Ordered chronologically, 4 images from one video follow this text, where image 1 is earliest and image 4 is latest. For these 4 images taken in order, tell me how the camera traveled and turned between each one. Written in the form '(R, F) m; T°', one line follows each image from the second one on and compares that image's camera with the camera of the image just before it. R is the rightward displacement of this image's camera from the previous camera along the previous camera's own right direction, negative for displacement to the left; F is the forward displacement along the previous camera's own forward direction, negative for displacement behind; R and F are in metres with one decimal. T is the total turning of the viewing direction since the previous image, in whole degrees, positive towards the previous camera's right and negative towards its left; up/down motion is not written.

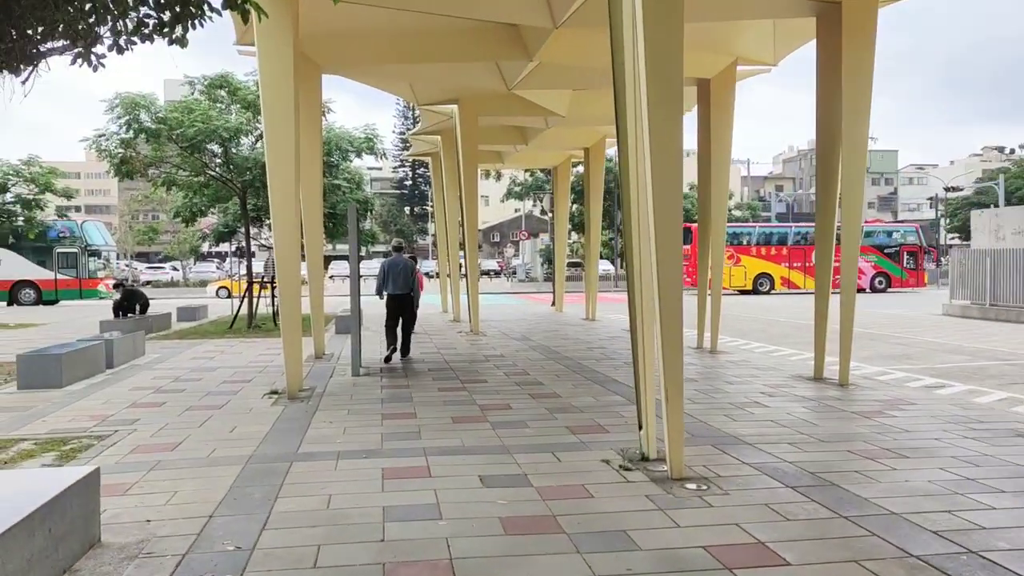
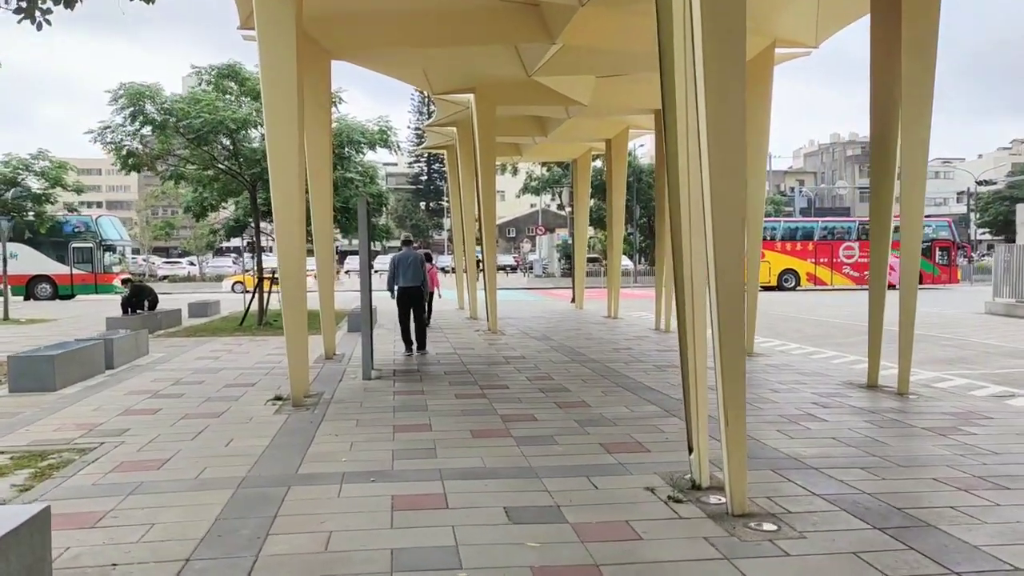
(-0.1, +0.7) m; -1°
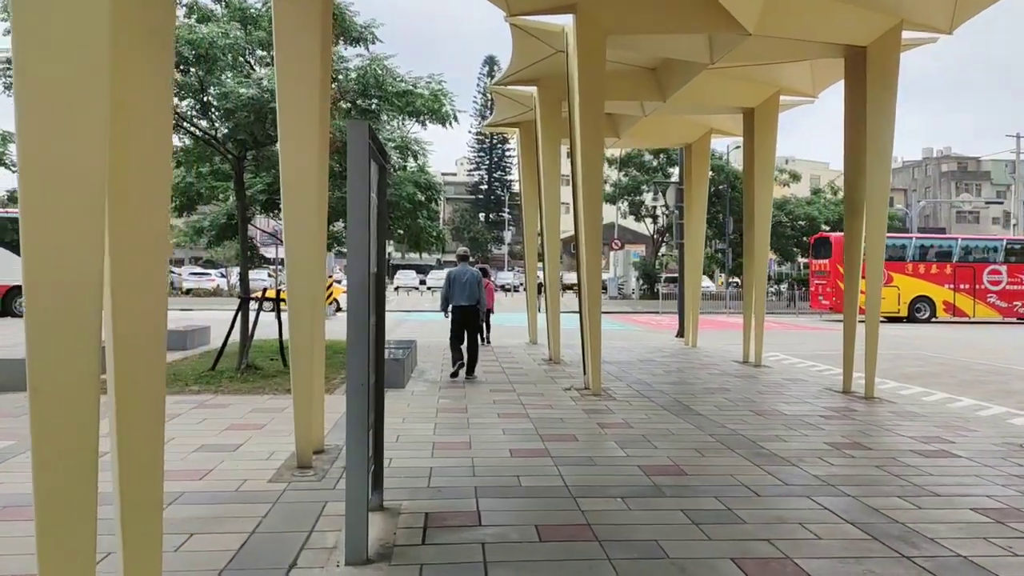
(-0.7, +5.4) m; -4°
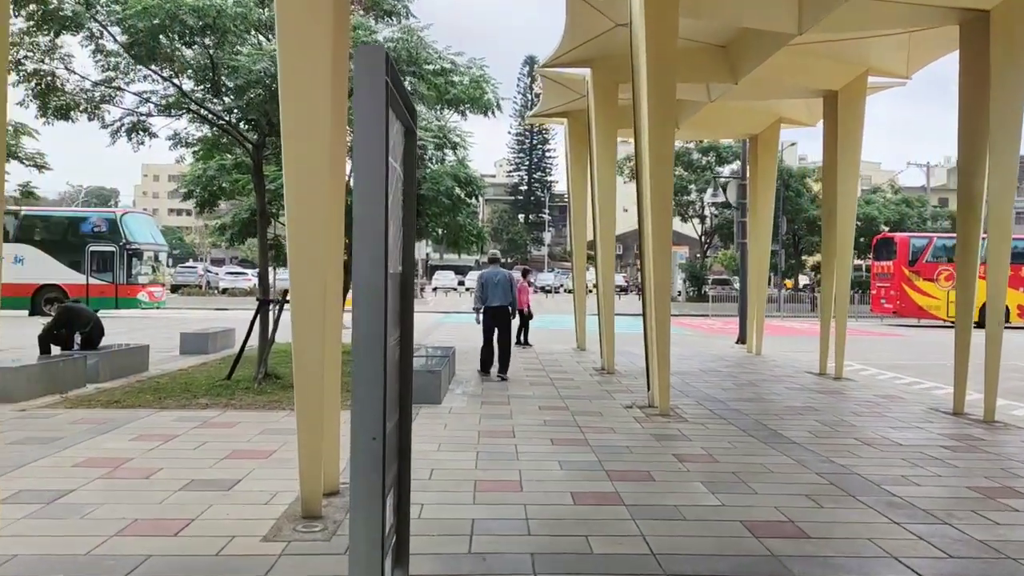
(-0.2, +1.3) m; -3°
